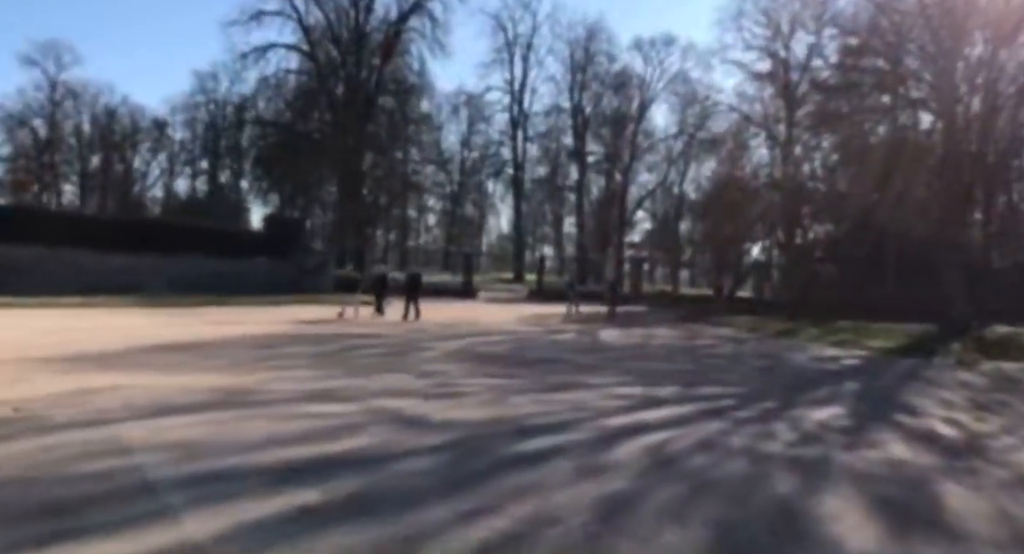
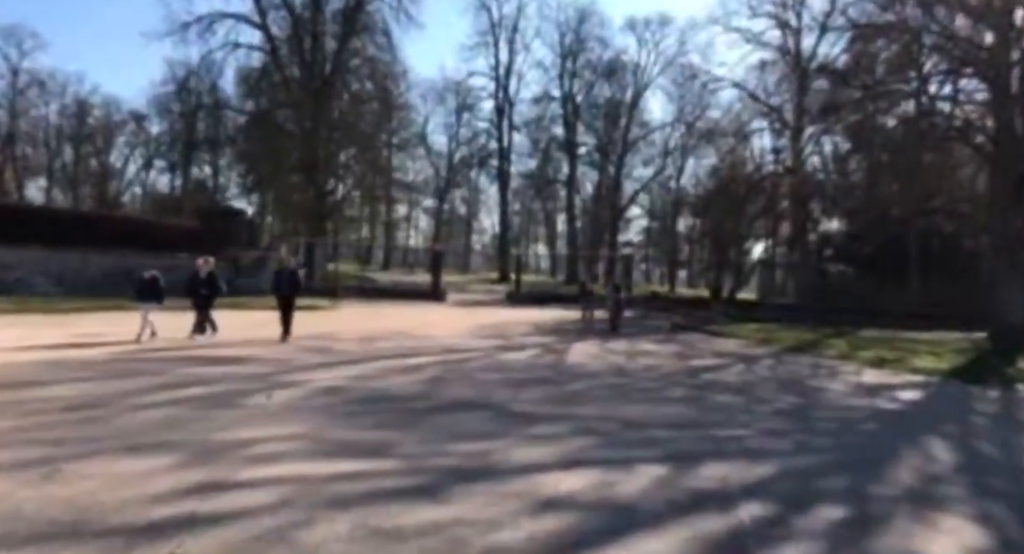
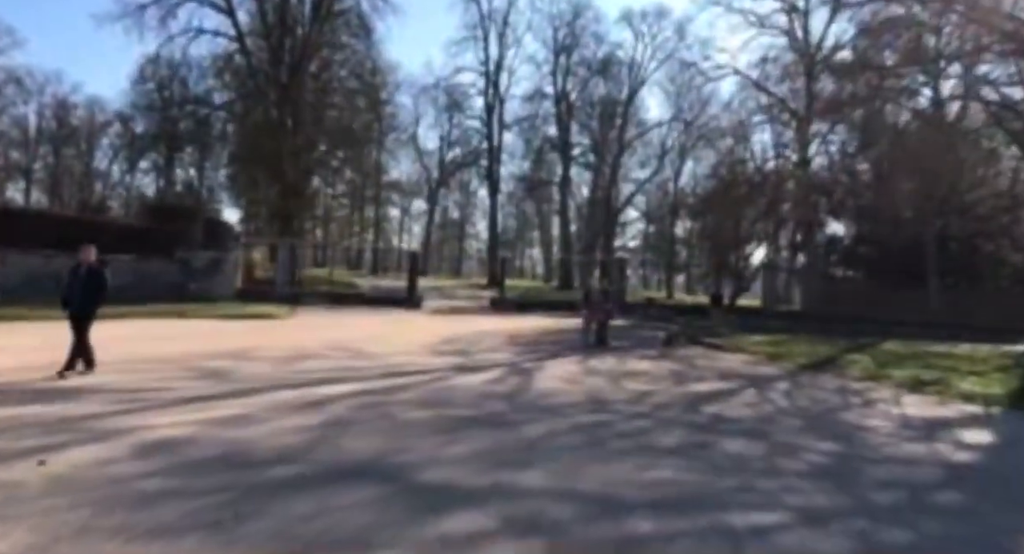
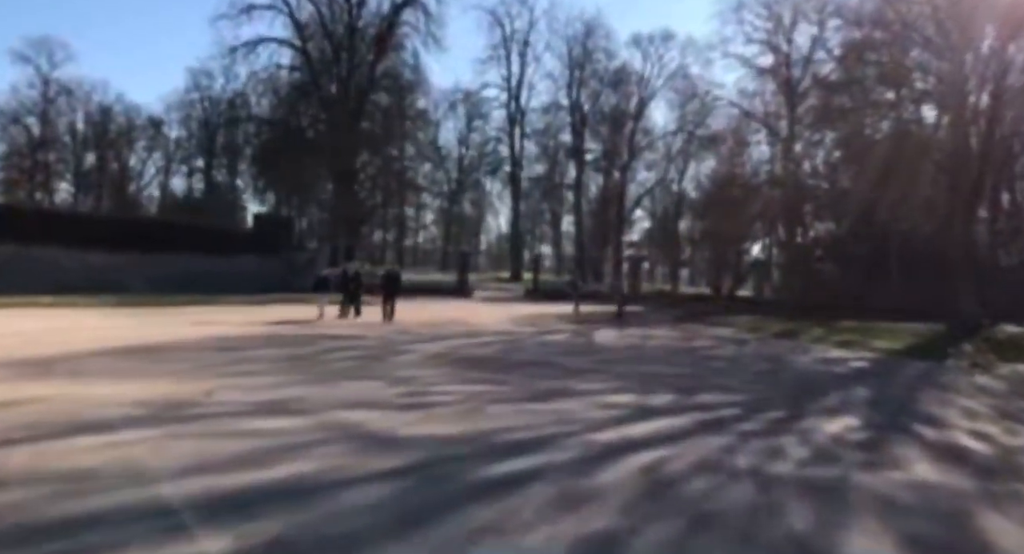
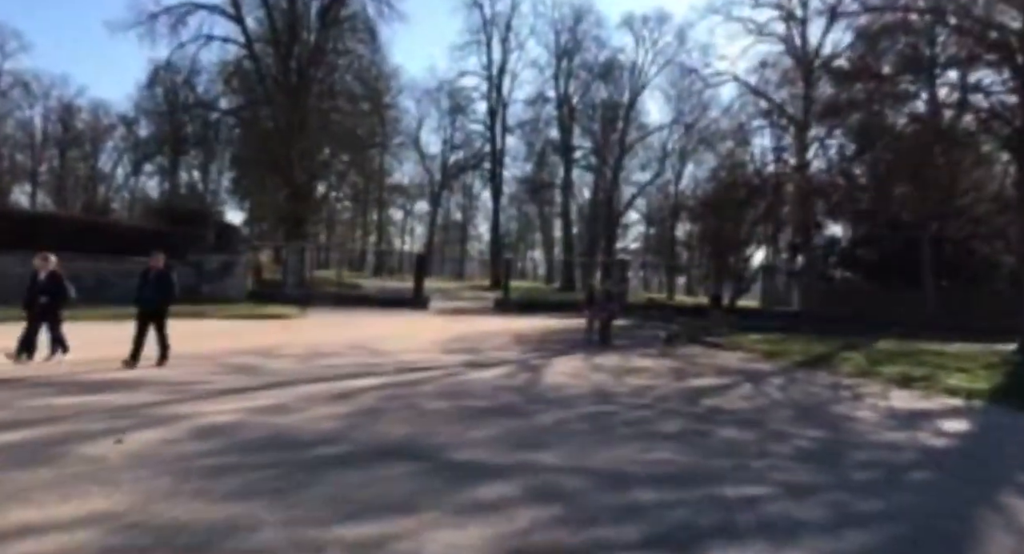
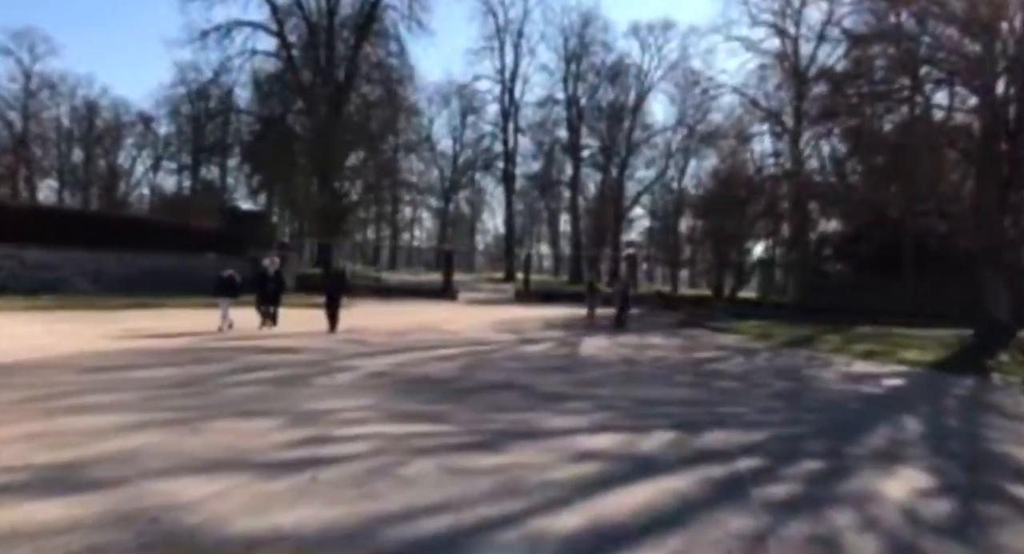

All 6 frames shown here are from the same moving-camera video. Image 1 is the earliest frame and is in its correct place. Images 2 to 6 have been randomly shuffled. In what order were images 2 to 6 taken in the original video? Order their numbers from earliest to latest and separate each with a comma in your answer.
4, 6, 2, 5, 3
